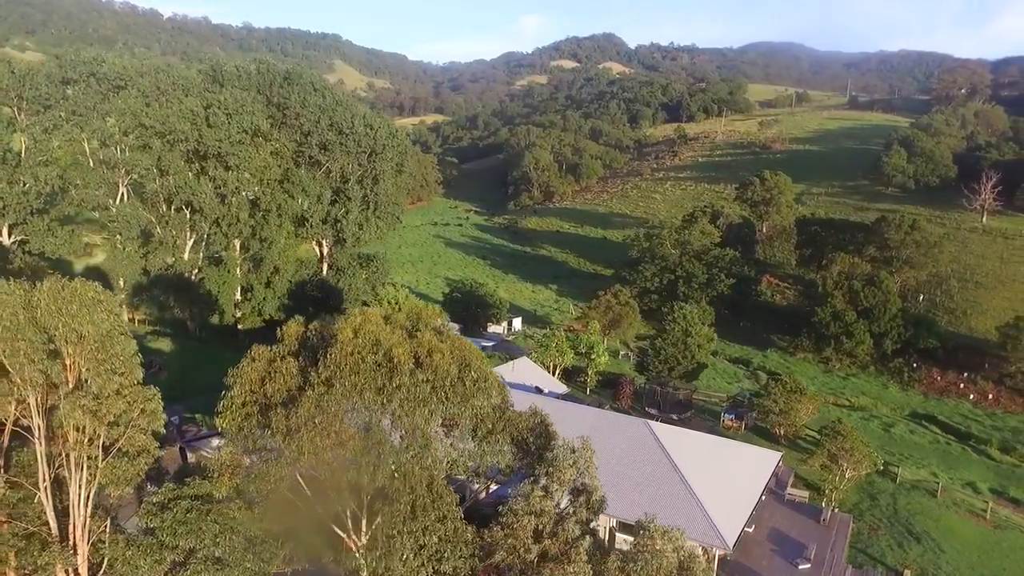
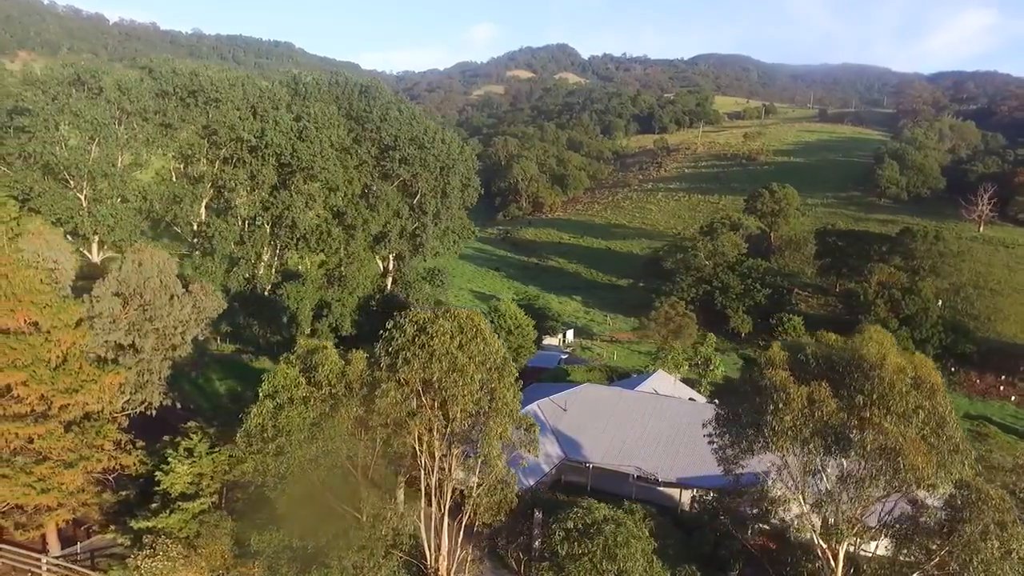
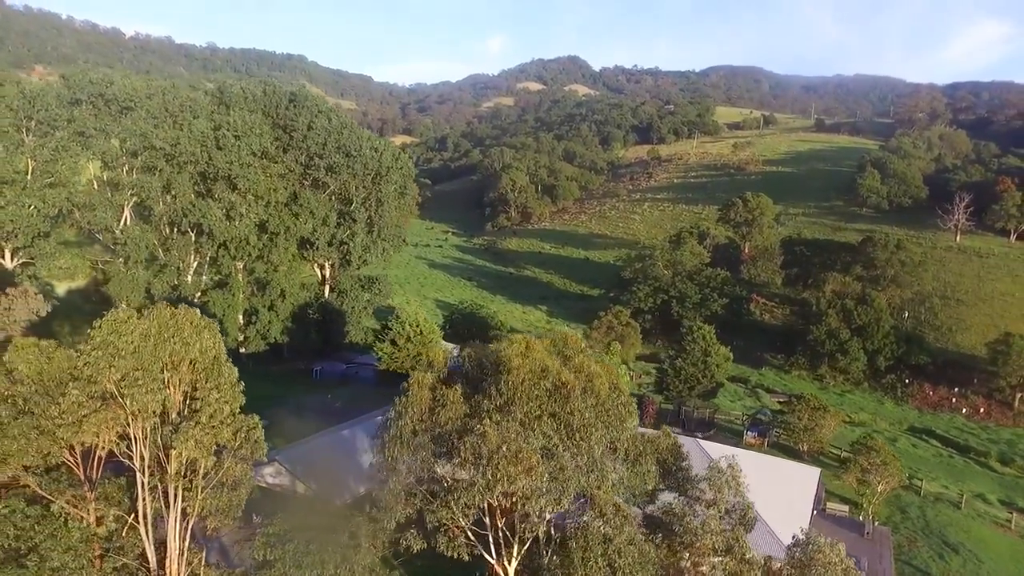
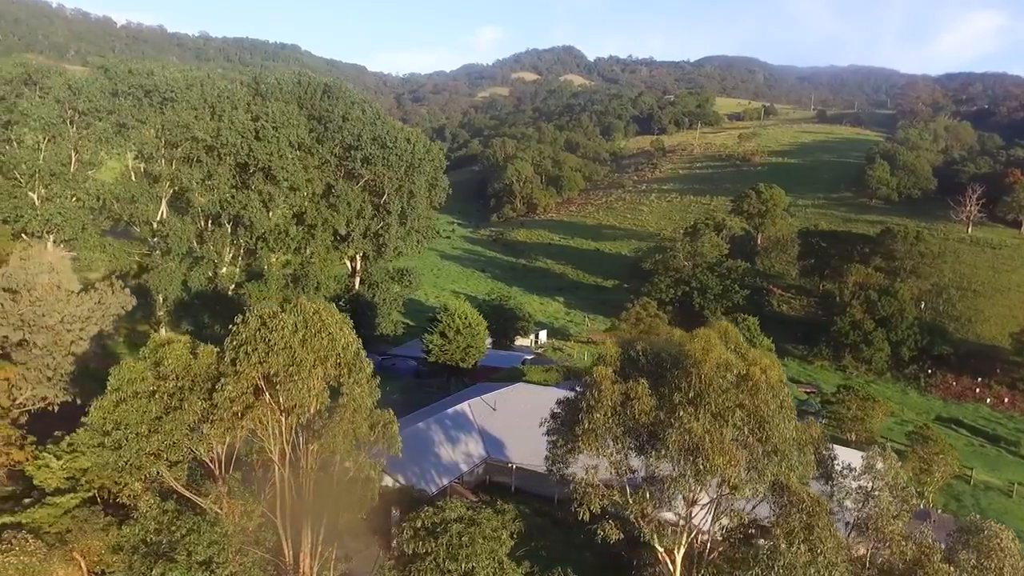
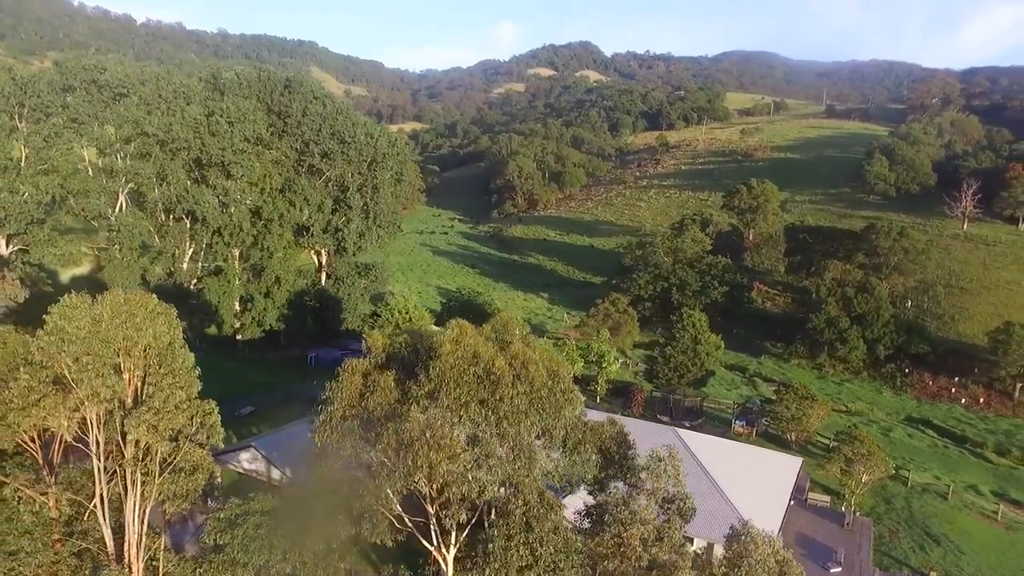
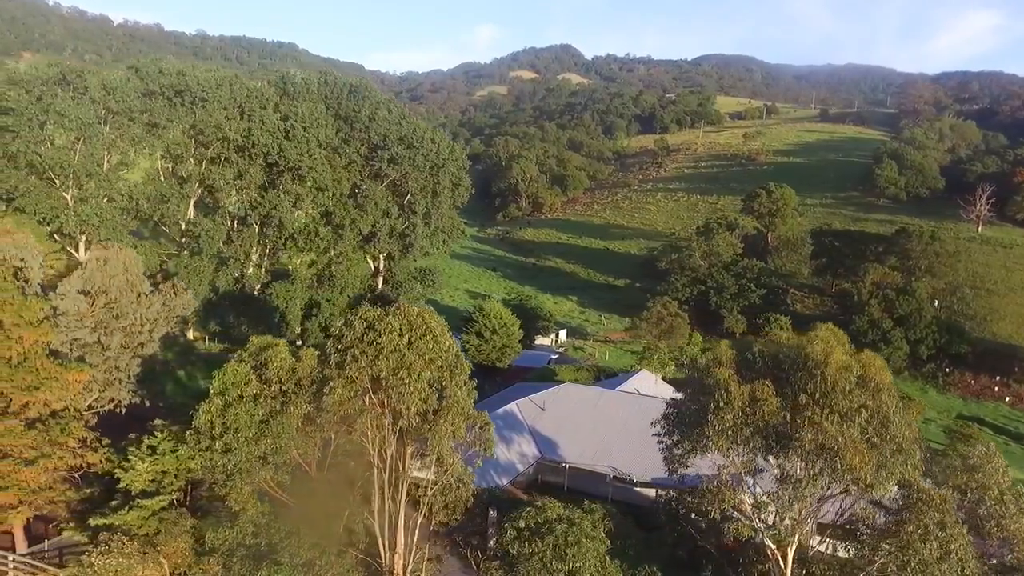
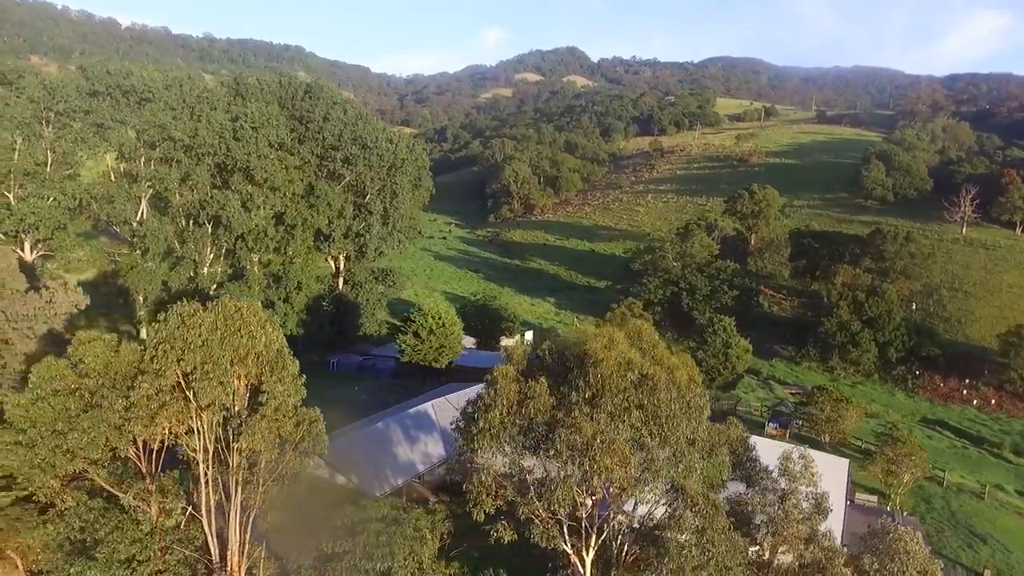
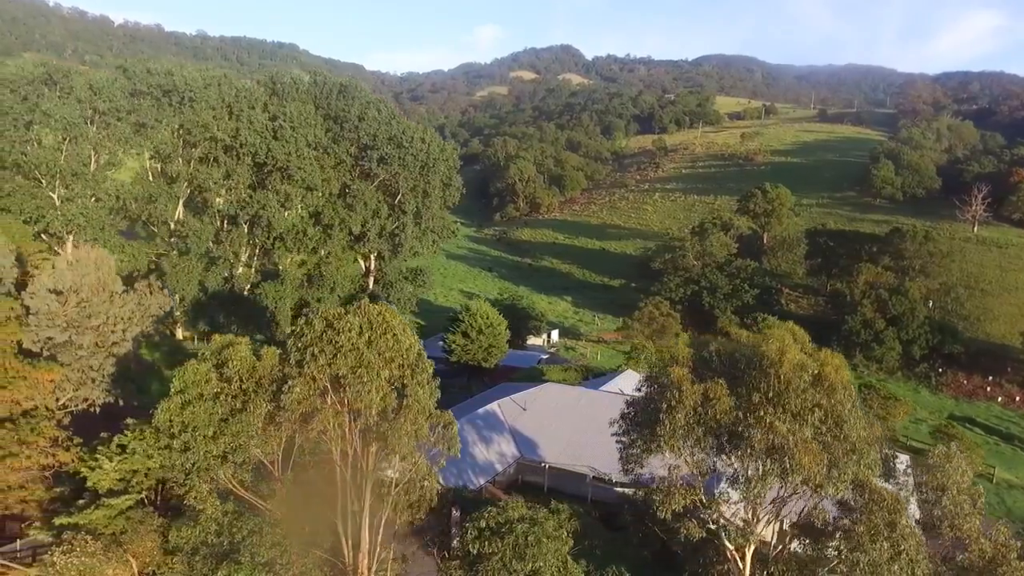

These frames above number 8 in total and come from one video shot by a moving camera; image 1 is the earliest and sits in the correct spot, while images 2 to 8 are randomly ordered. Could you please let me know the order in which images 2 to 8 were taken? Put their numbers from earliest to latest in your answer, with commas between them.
5, 3, 7, 4, 8, 6, 2
